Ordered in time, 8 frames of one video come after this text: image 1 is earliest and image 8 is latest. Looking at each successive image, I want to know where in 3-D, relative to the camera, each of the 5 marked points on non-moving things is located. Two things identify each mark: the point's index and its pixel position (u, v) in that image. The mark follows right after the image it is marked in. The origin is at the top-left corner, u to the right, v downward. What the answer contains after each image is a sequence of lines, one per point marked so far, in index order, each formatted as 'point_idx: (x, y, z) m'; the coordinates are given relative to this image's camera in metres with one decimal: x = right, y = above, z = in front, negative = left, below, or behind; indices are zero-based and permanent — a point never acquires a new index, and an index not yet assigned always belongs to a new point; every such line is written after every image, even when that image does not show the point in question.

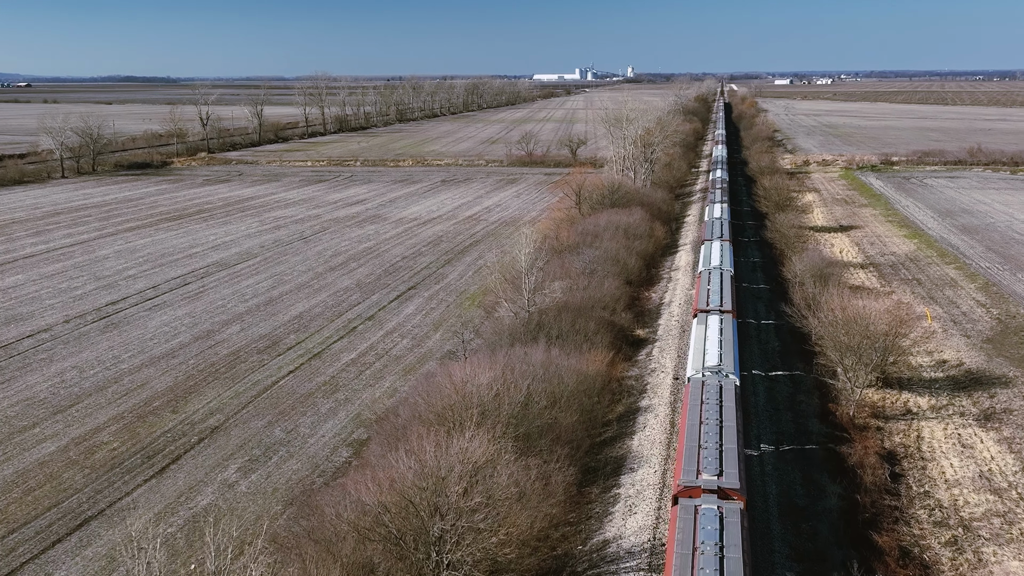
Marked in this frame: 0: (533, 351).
0: (+0.4, -1.2, +19.3) m
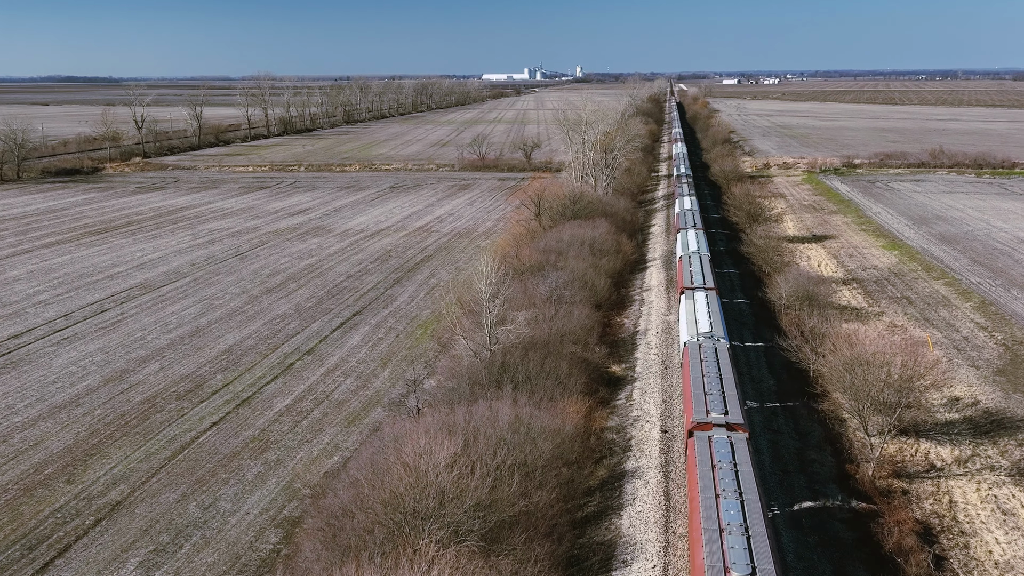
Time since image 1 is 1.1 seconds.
0: (-0.2, -1.8, +16.3) m
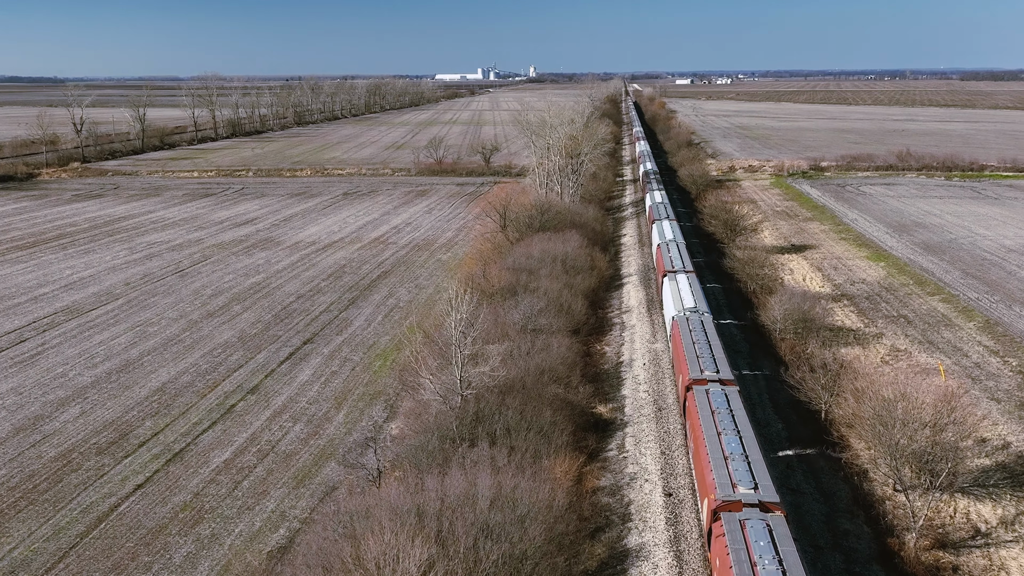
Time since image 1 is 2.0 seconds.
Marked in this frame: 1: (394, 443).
0: (-0.5, -2.4, +13.7) m
1: (-1.9, -2.5, +17.6) m
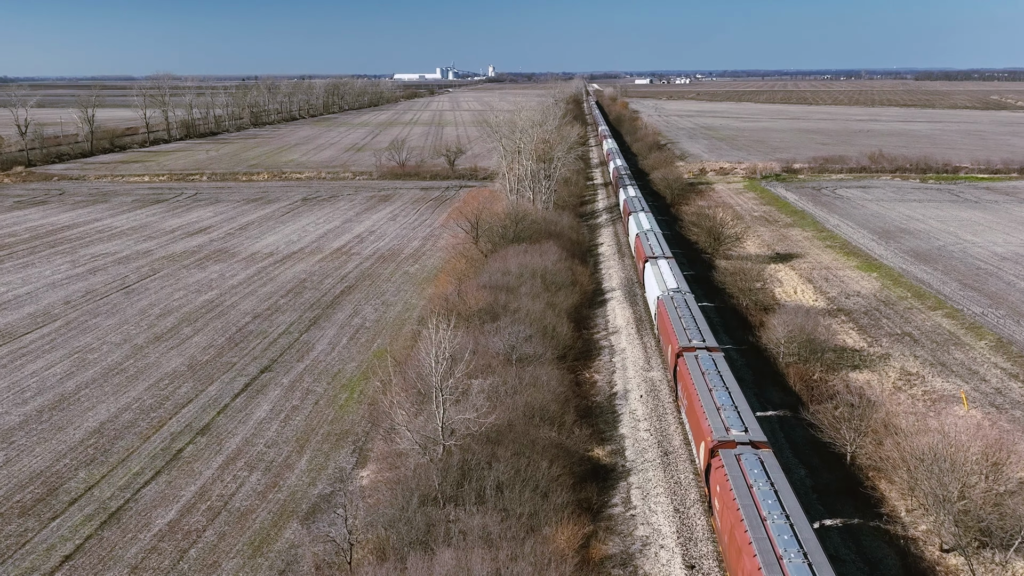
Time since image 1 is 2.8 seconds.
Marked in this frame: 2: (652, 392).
0: (-0.5, -2.8, +11.5) m
1: (-2.1, -3.0, +15.3) m
2: (+2.5, -1.9, +19.7) m
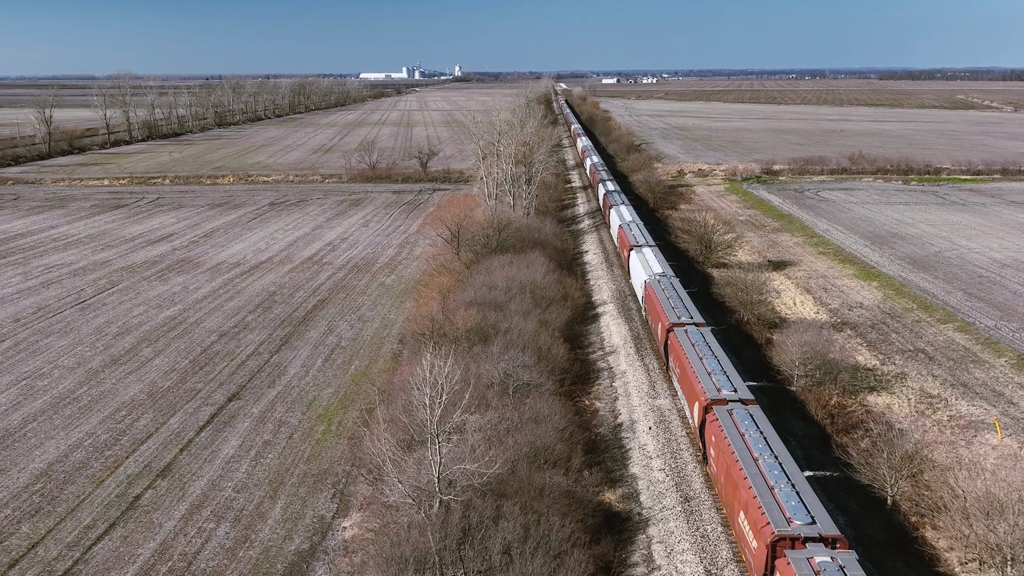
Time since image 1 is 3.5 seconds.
0: (-0.3, -3.2, +9.7) m
1: (-2.0, -3.3, +13.4) m
2: (+2.5, -2.2, +17.9) m
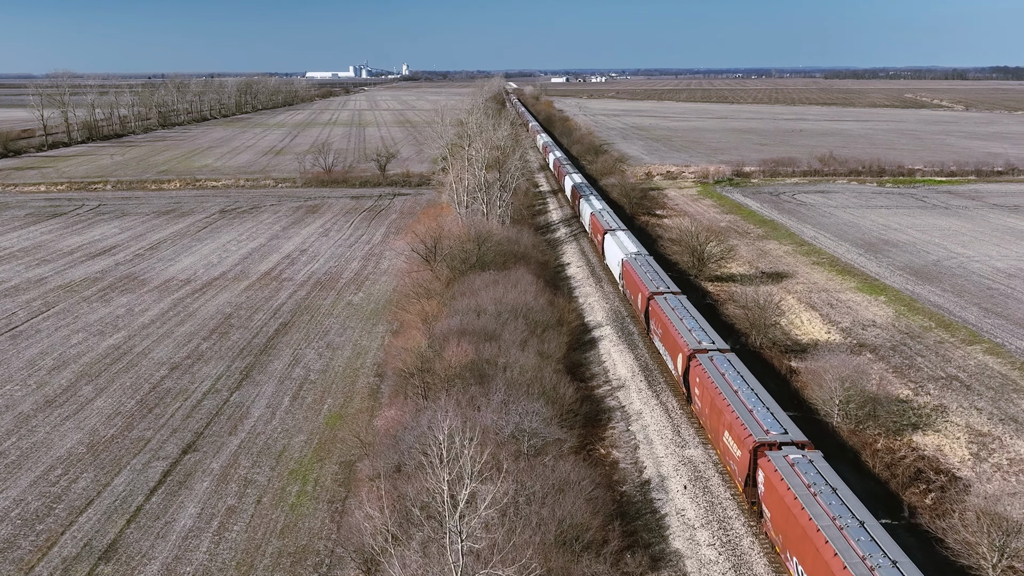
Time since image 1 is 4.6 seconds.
0: (+0.3, -3.7, +7.0) m
1: (-1.6, -3.9, +10.6) m
2: (+2.6, -2.7, +15.4) m
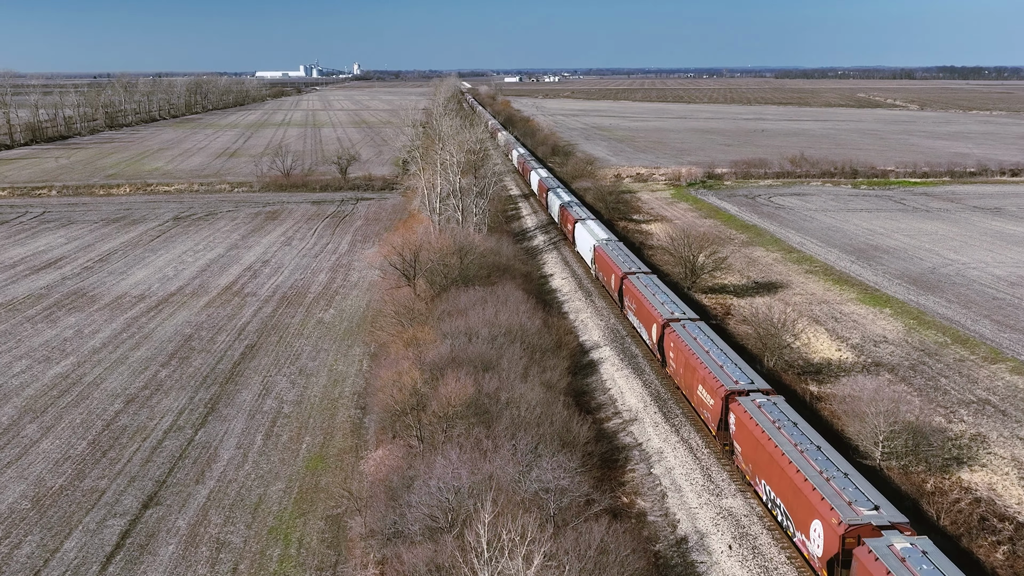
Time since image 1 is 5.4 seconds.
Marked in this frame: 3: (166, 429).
0: (+0.8, -4.1, +5.0) m
1: (-1.2, -4.3, +8.5) m
2: (+2.8, -3.1, +13.4) m
3: (-6.1, -2.5, +19.1) m
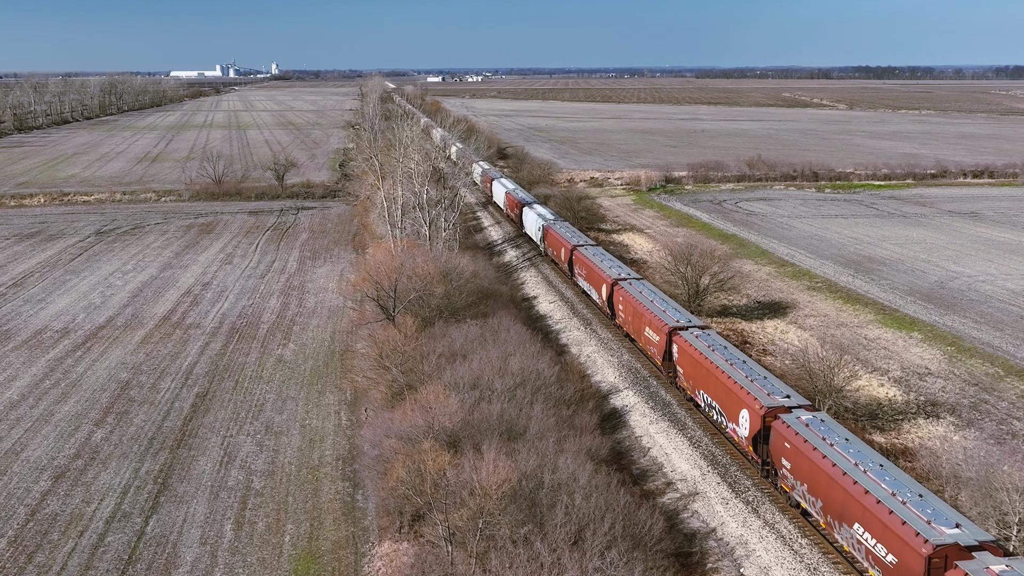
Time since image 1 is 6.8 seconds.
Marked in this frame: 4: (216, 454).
0: (+2.3, -4.7, +1.6) m
1: (0.0, -4.9, +5.0) m
2: (+3.6, -3.7, +10.2) m
3: (-5.7, -3.2, +15.2) m
4: (-4.8, -2.7, +17.5) m
